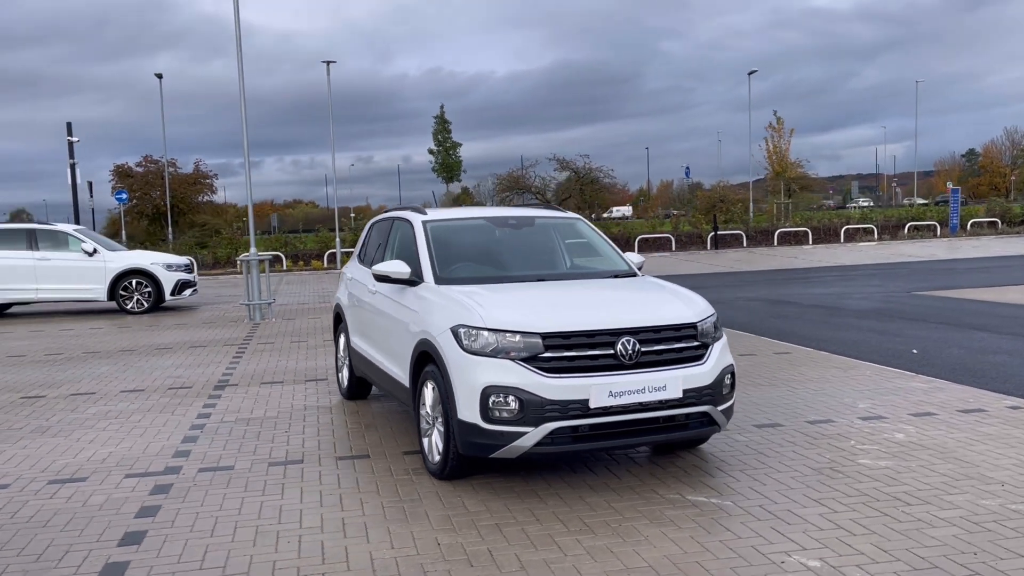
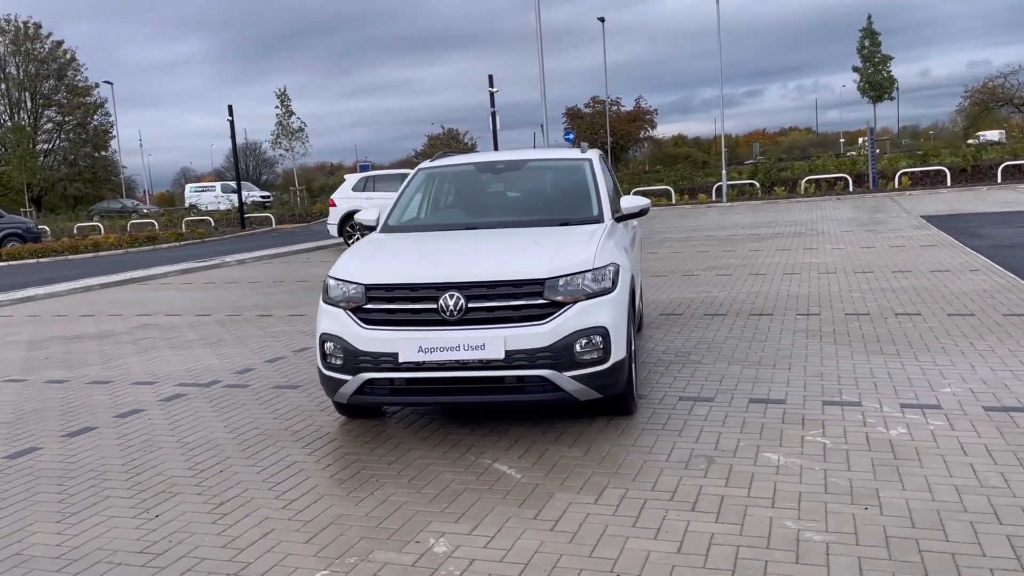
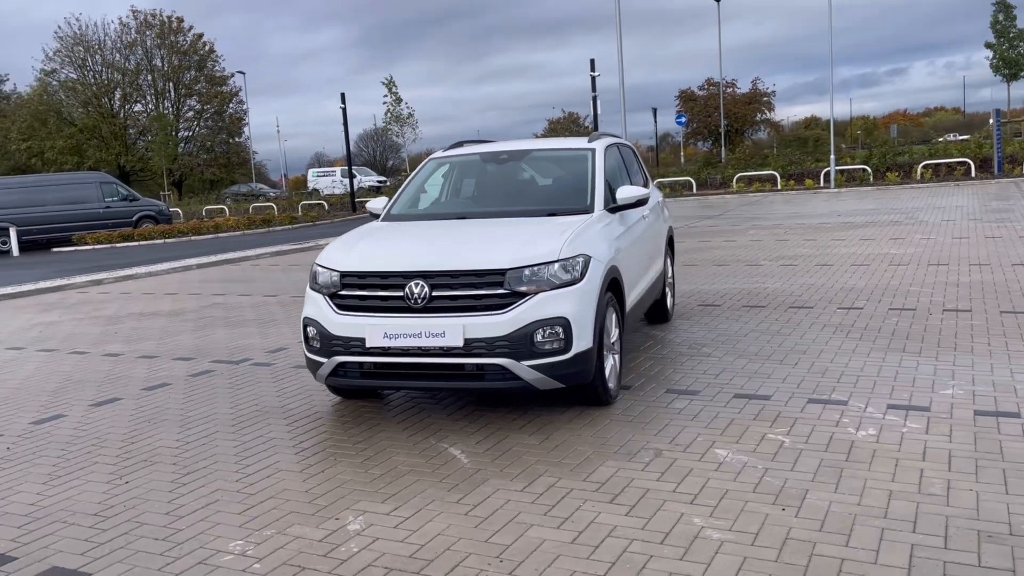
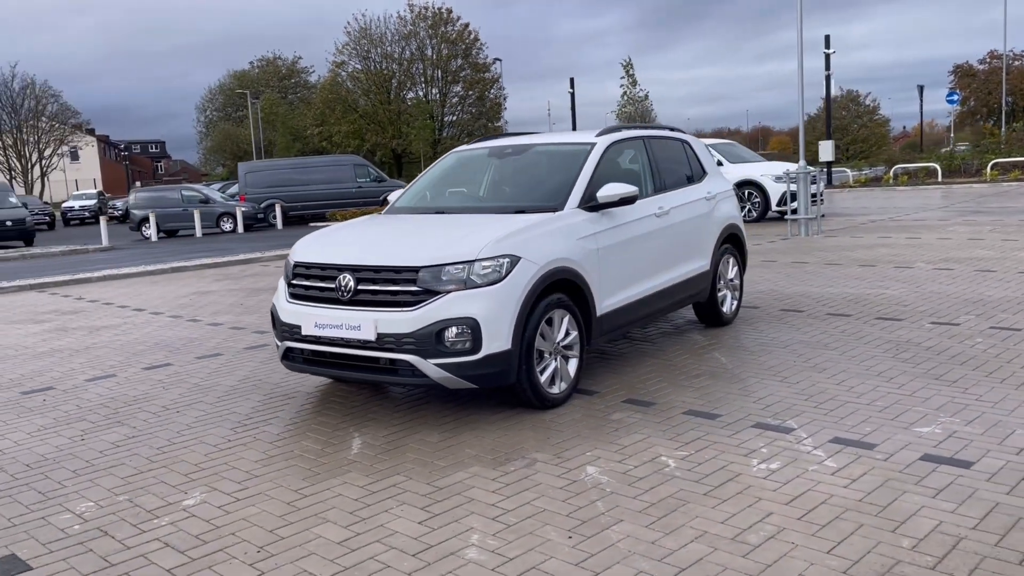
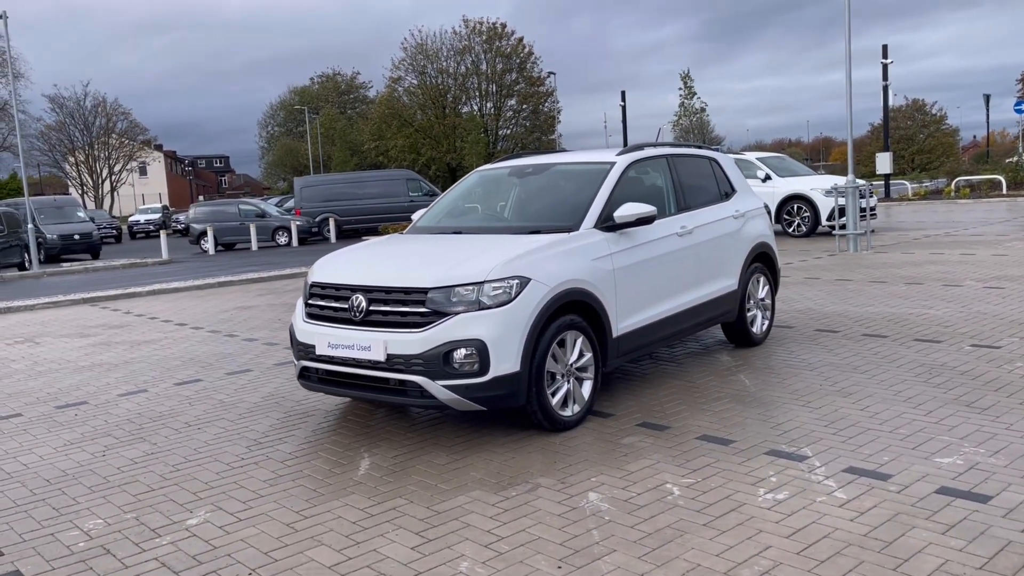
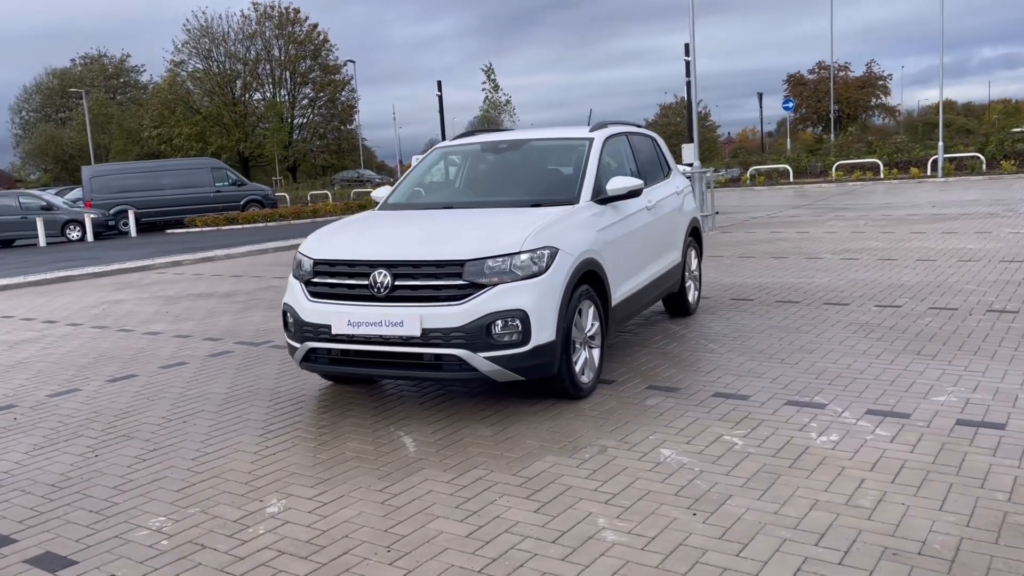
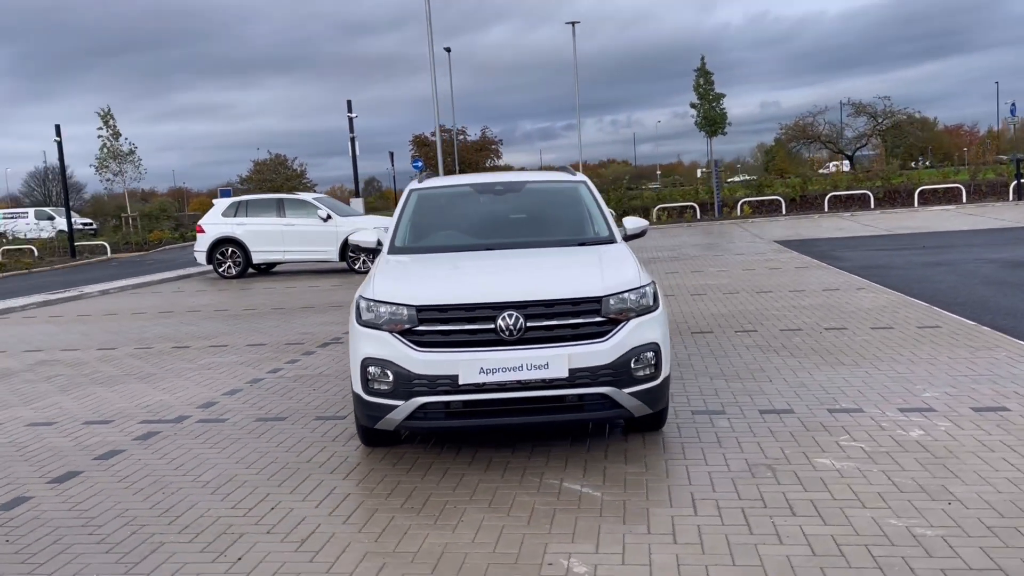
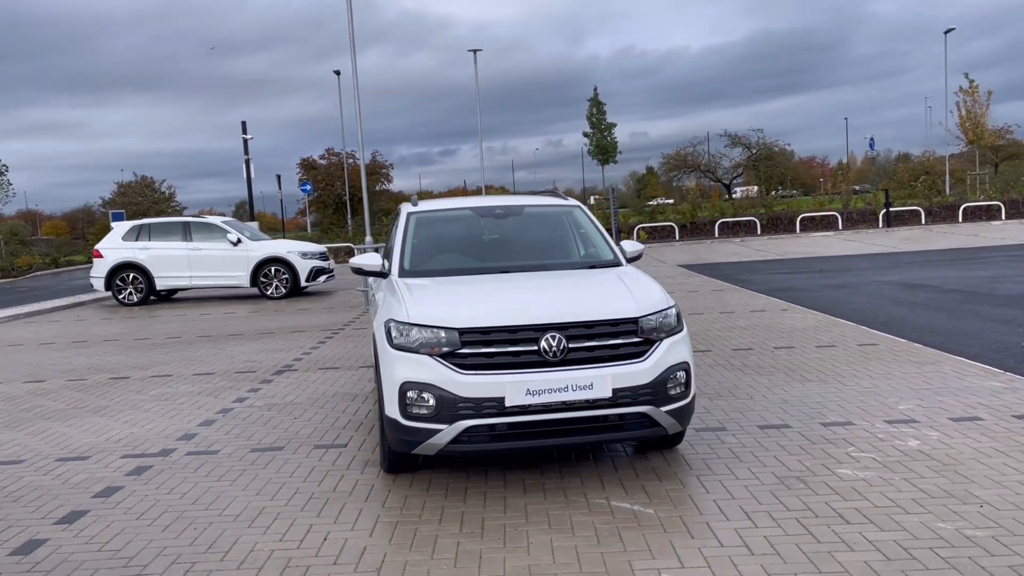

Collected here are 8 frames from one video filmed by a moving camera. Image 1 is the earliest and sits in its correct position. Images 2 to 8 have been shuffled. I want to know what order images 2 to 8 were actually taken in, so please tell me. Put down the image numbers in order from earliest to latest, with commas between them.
8, 7, 2, 3, 6, 4, 5
